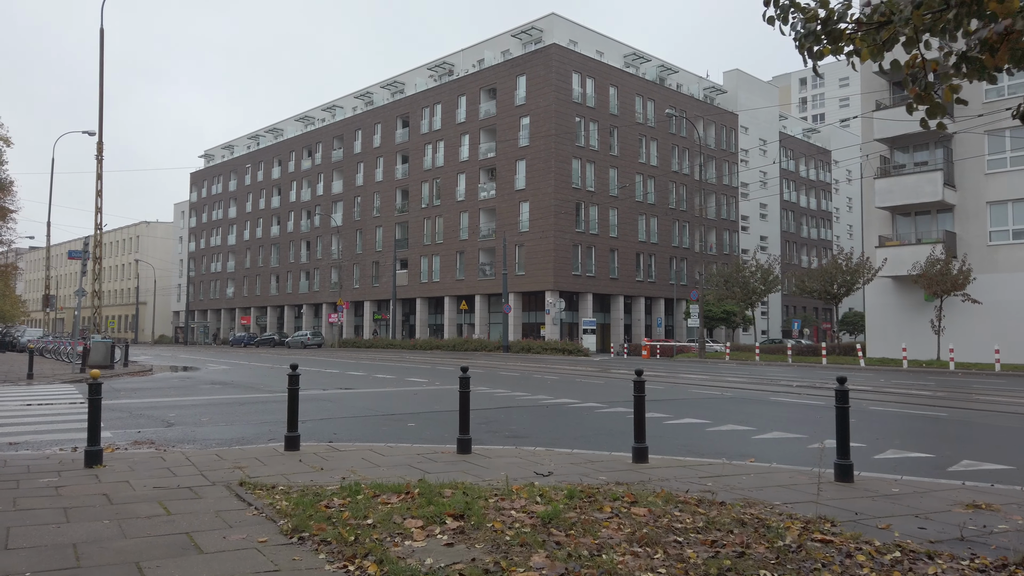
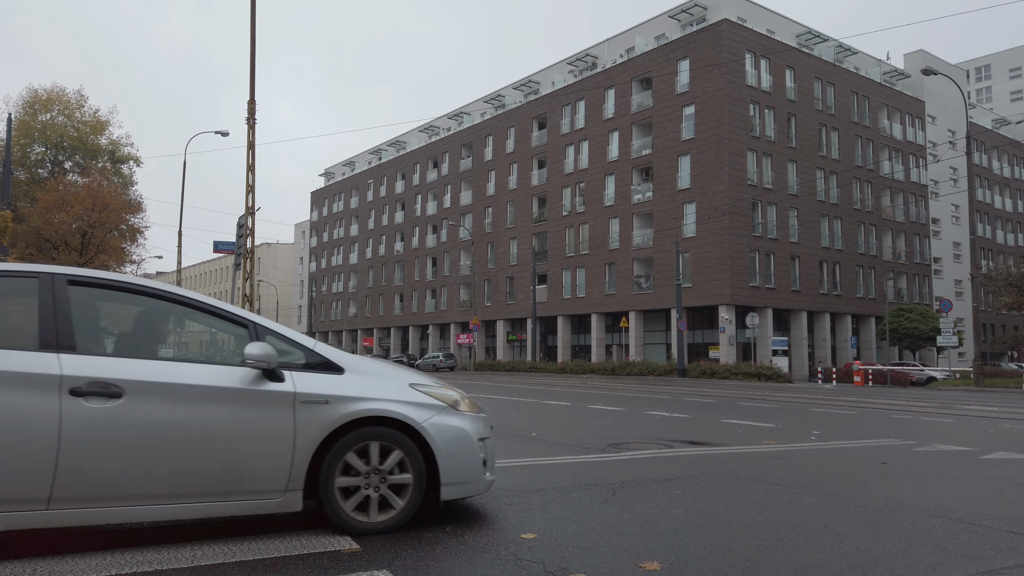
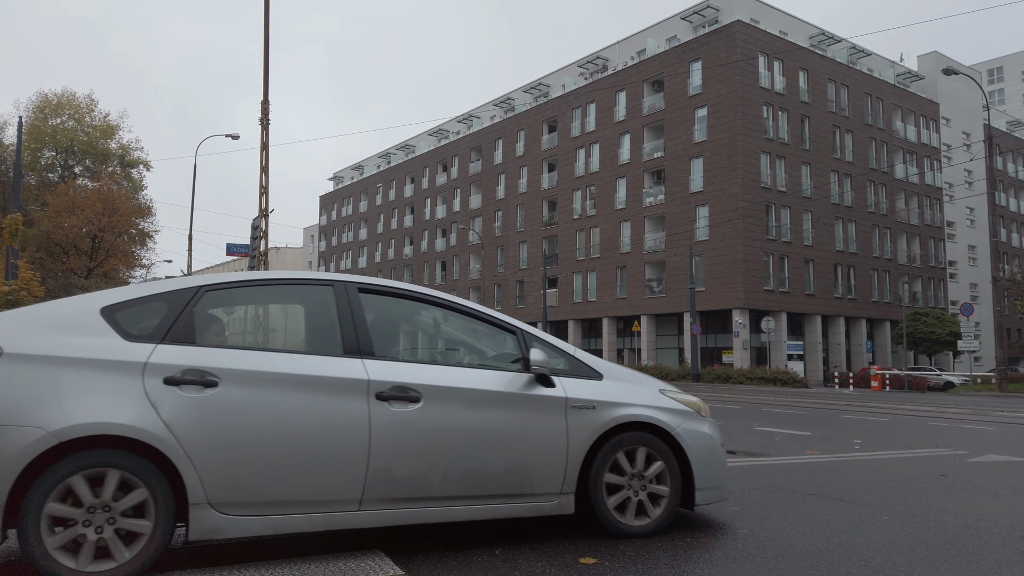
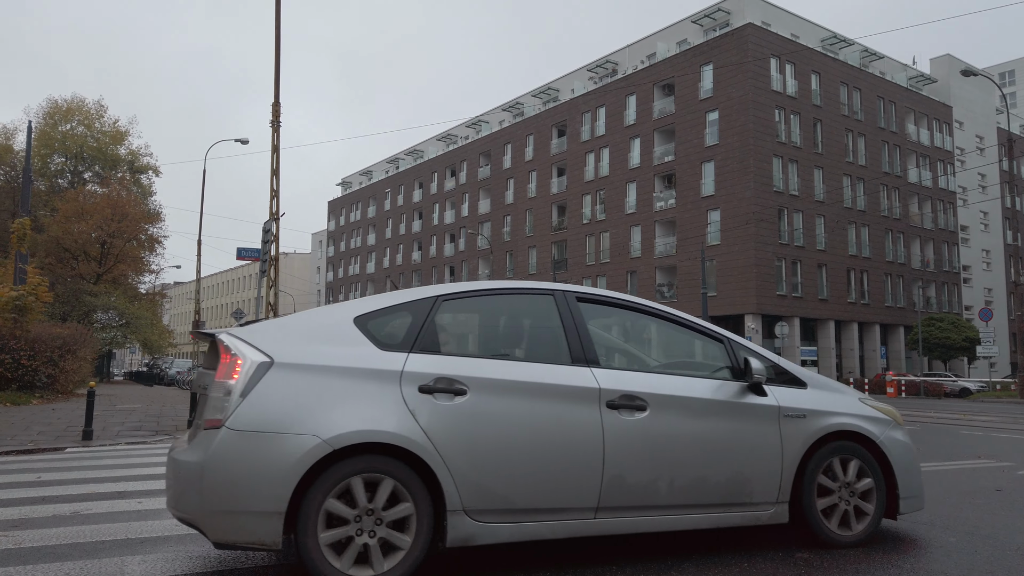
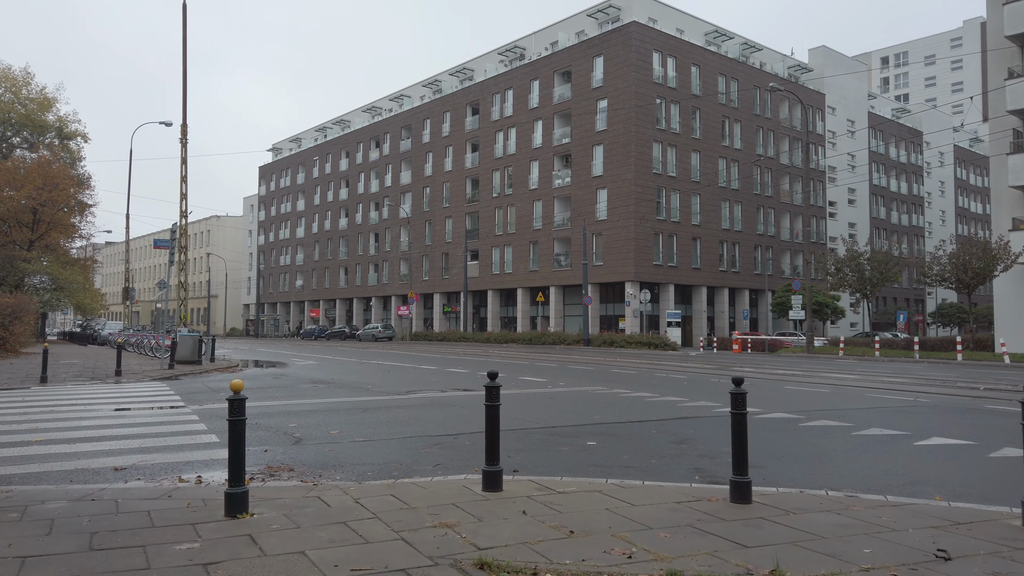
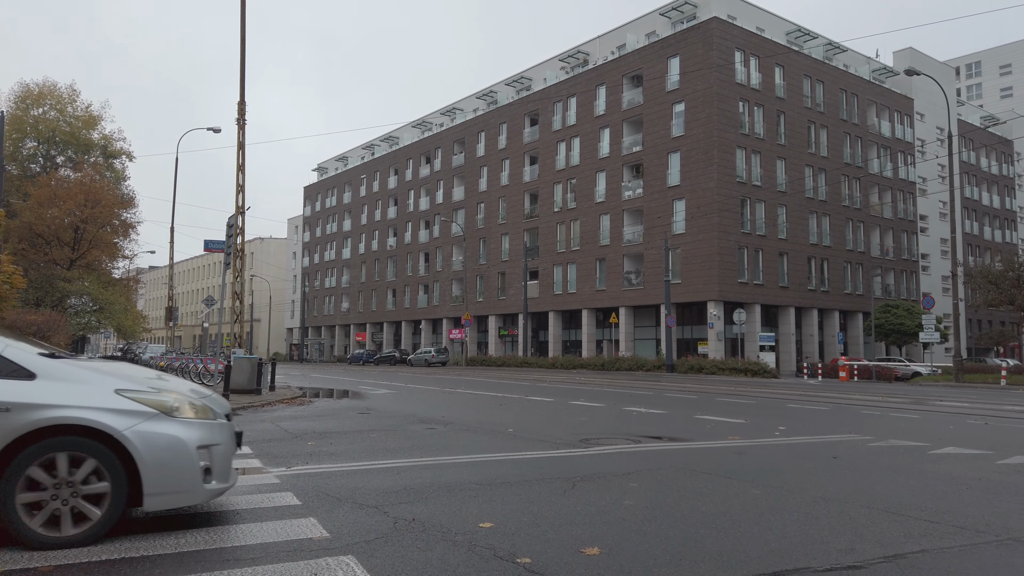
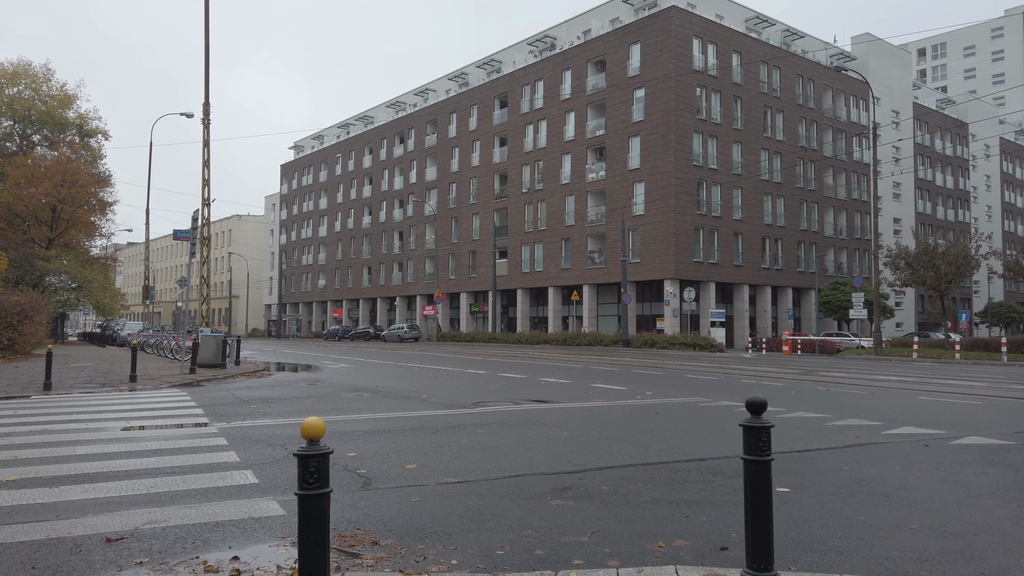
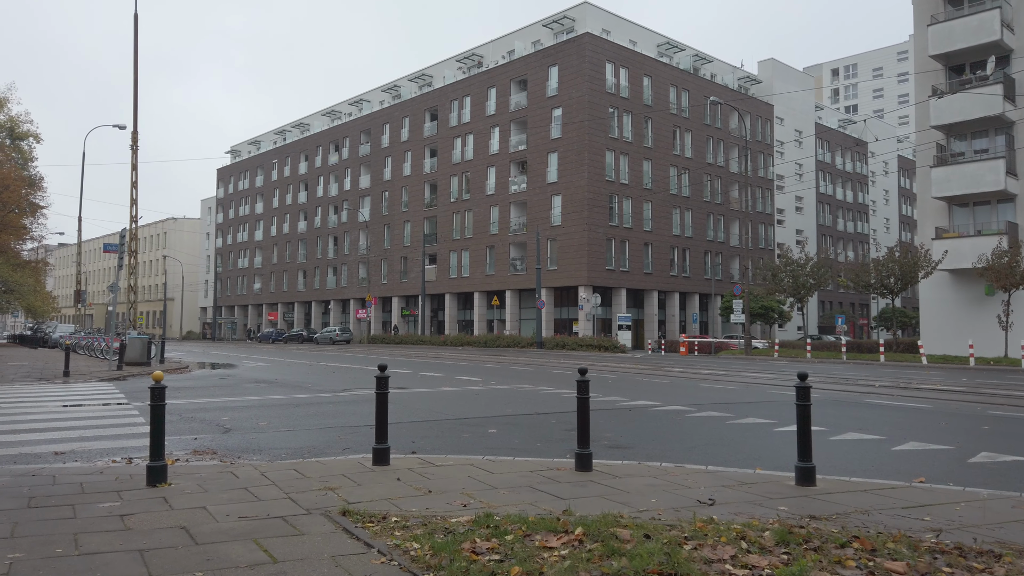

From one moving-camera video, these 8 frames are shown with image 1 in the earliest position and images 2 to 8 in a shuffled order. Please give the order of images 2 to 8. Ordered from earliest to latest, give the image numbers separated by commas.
8, 5, 7, 6, 2, 3, 4
